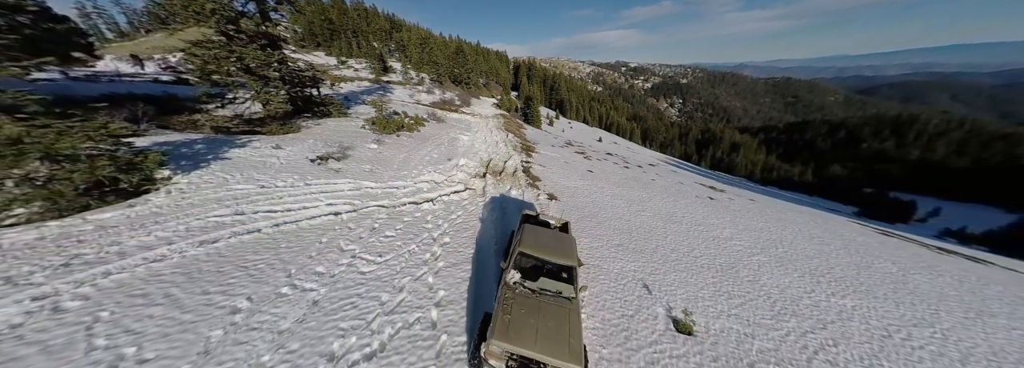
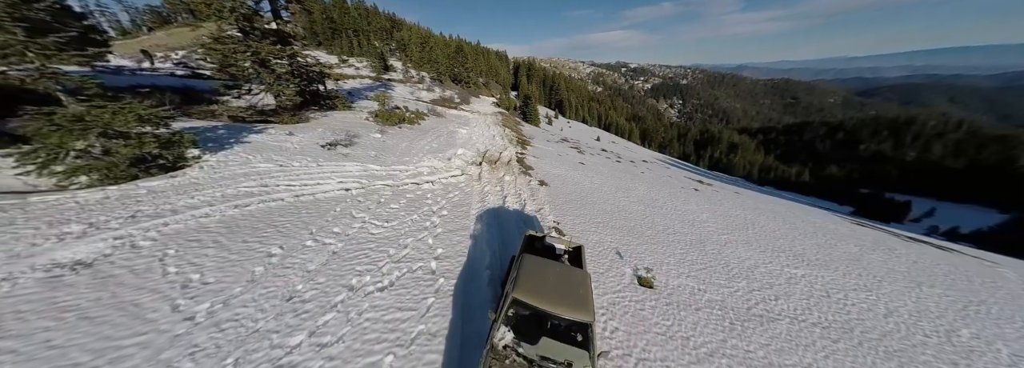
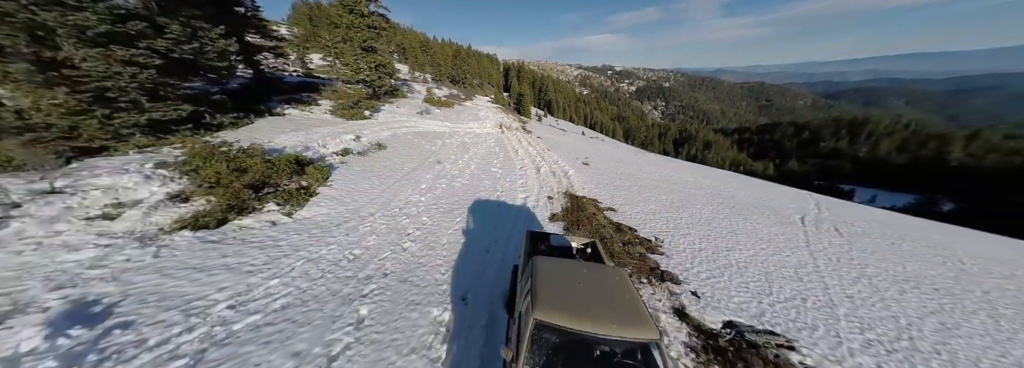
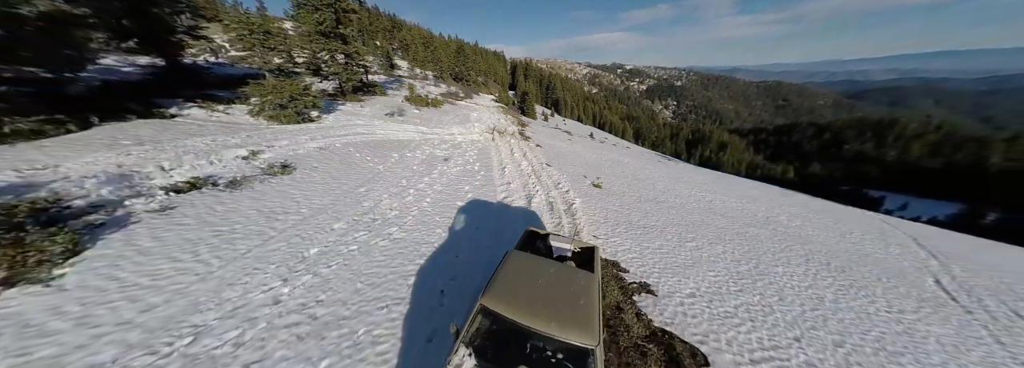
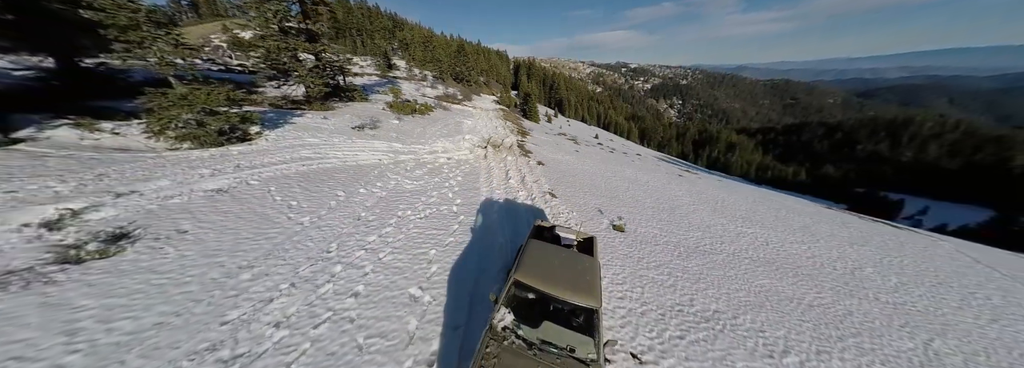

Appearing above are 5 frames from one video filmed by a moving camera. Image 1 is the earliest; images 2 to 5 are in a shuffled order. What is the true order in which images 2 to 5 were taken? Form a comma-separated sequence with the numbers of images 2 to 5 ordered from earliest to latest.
2, 5, 4, 3
